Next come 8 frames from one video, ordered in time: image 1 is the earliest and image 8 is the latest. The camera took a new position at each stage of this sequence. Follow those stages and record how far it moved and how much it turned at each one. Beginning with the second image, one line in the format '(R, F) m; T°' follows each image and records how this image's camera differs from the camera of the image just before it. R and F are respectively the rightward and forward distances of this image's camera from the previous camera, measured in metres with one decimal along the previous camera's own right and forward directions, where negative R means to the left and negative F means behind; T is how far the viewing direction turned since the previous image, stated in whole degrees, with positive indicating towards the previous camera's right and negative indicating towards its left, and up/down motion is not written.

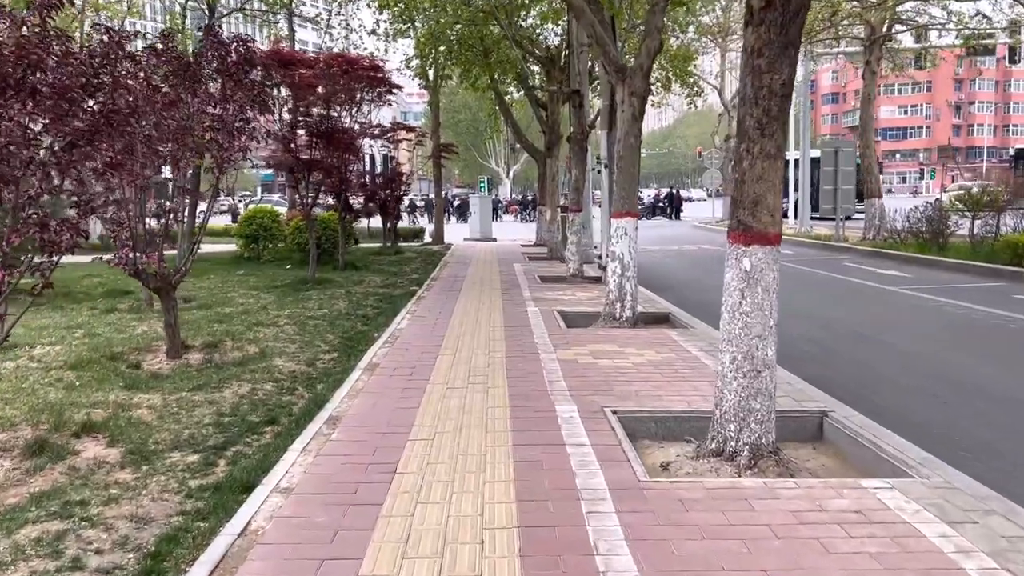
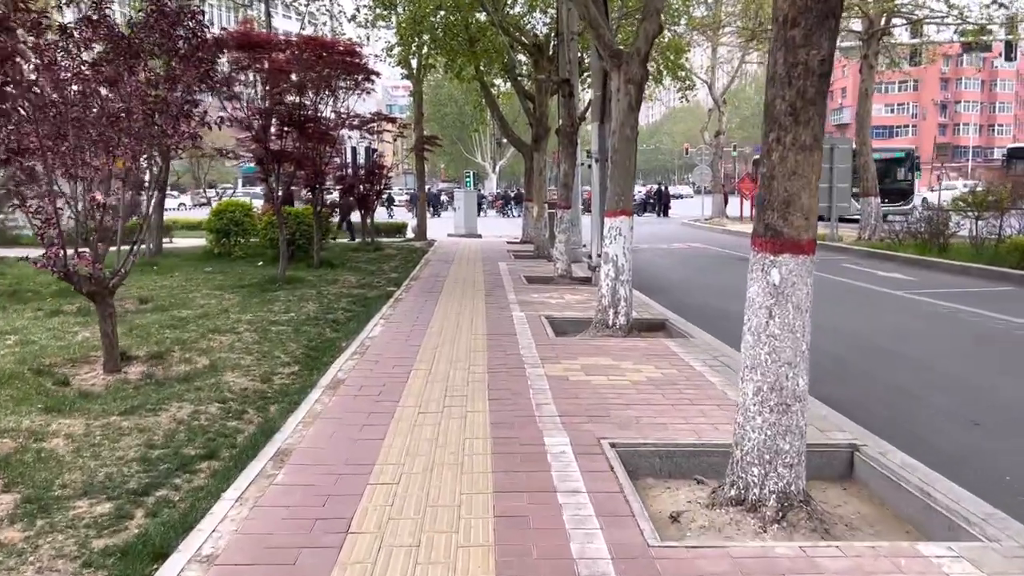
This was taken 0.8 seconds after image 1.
(0.0, +0.9) m; +1°
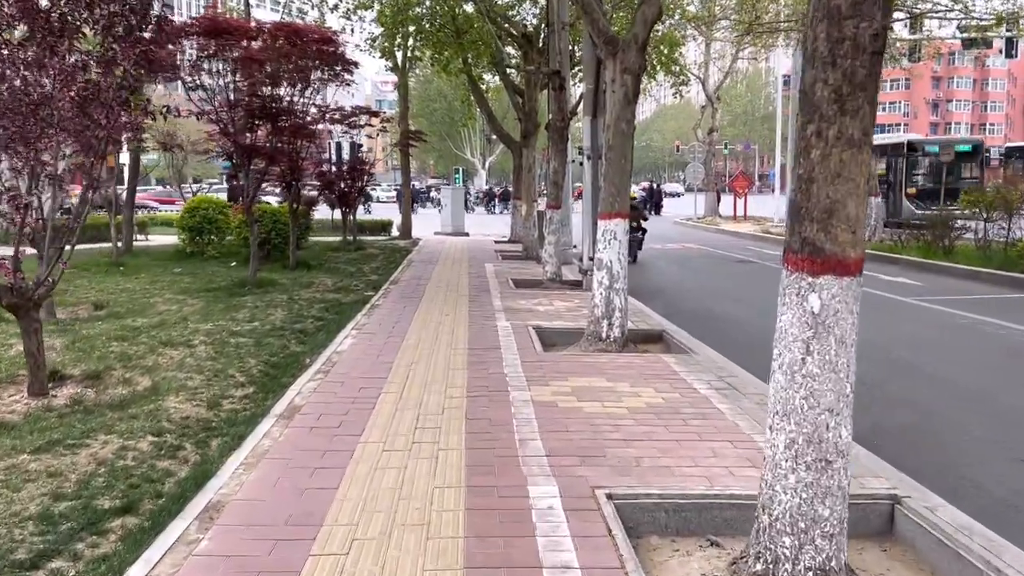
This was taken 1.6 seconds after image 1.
(+0.1, +0.8) m; +1°
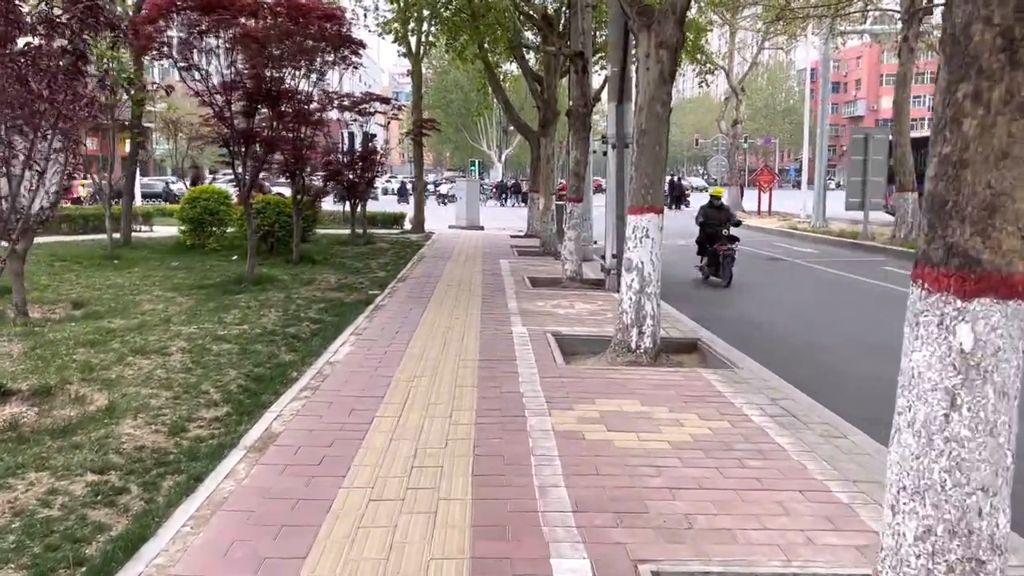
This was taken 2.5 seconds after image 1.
(0.0, +1.0) m; -1°
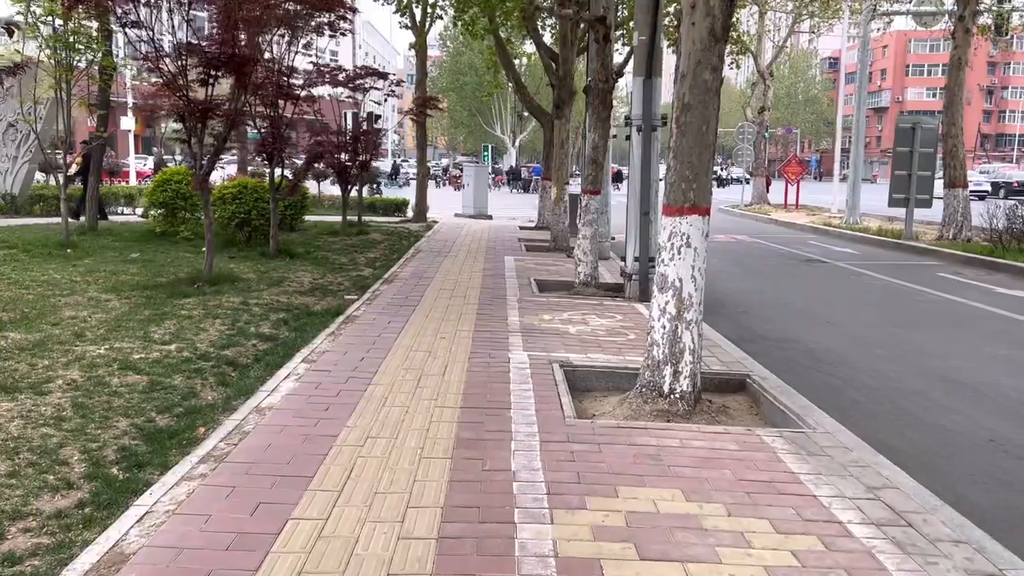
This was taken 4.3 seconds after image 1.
(+0.1, +1.9) m; -1°
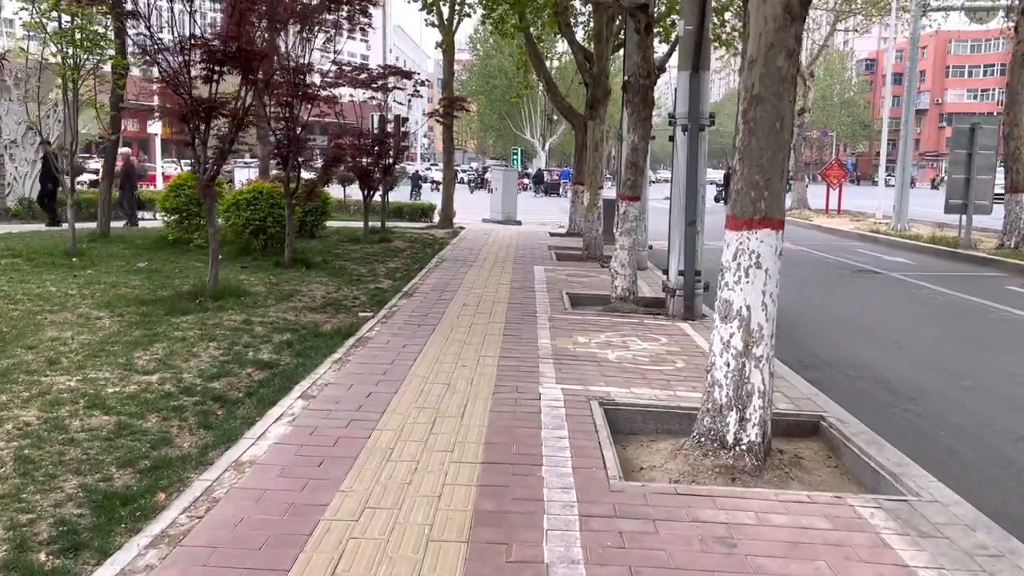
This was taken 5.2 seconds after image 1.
(0.0, +1.0) m; -2°
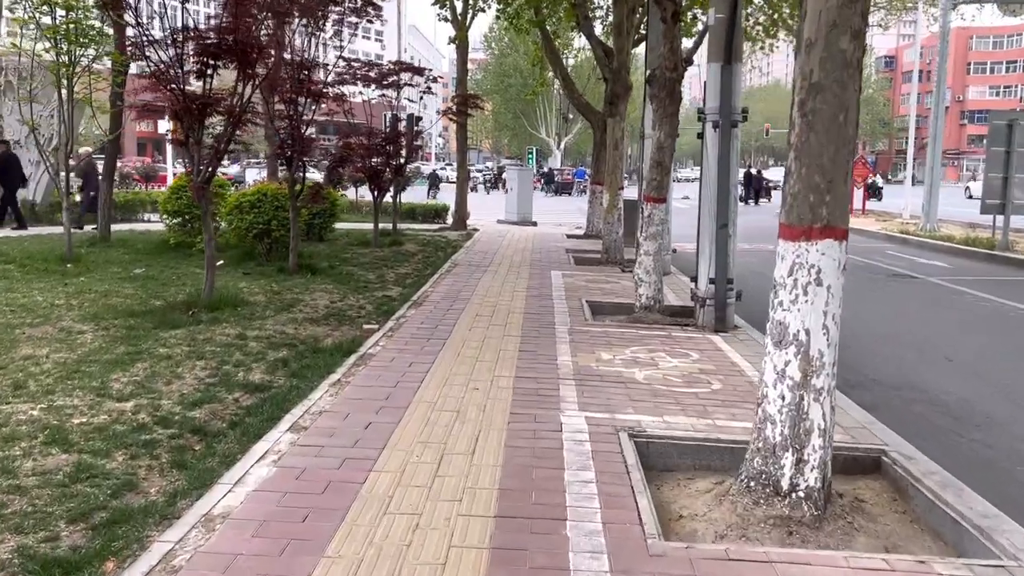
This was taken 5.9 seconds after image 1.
(0.0, +0.7) m; -1°
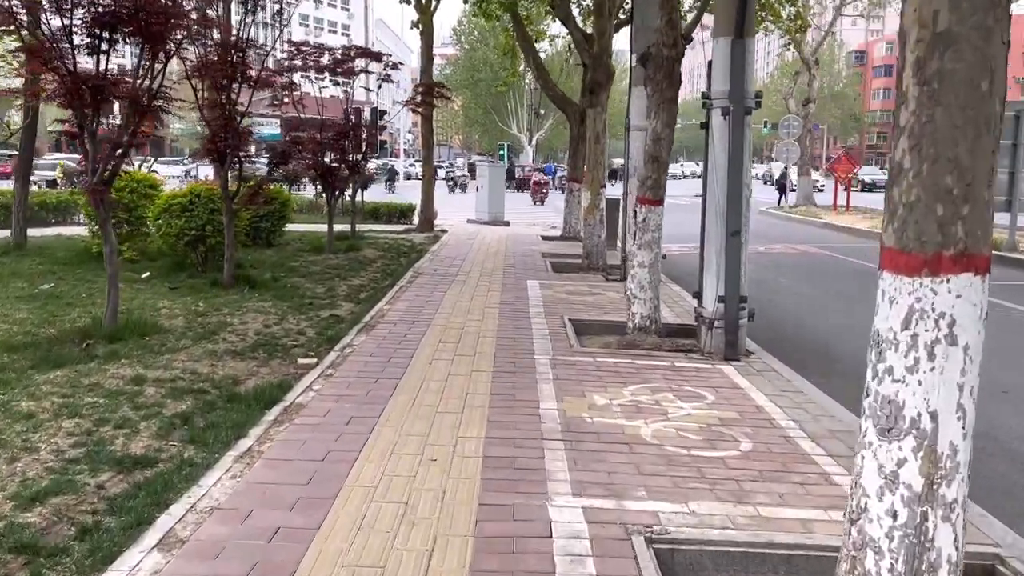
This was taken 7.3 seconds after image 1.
(0.0, +1.5) m; +2°
